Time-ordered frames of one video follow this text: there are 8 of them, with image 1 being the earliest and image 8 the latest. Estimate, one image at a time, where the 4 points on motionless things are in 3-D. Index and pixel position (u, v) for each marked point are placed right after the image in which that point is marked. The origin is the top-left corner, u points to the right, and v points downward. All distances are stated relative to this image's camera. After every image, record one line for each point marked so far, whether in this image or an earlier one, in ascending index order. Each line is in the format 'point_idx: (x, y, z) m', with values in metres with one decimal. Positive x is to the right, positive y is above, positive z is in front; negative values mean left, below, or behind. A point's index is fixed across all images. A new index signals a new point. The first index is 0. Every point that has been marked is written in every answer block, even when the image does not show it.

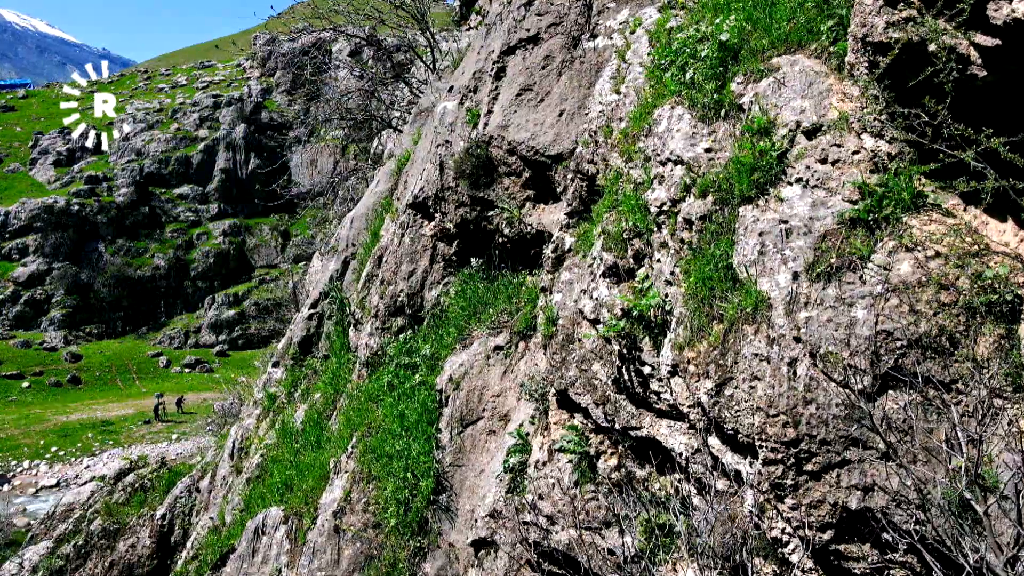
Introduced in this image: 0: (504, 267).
0: (-0.1, +0.2, +8.2) m
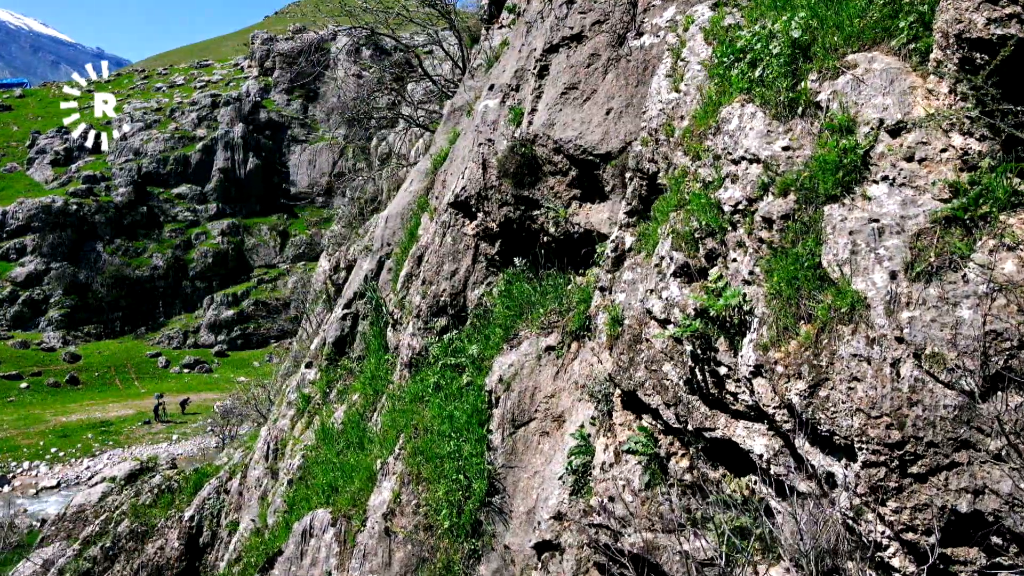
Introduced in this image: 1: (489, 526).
0: (+0.4, +0.2, +8.2) m
1: (-0.2, -2.1, +6.7) m
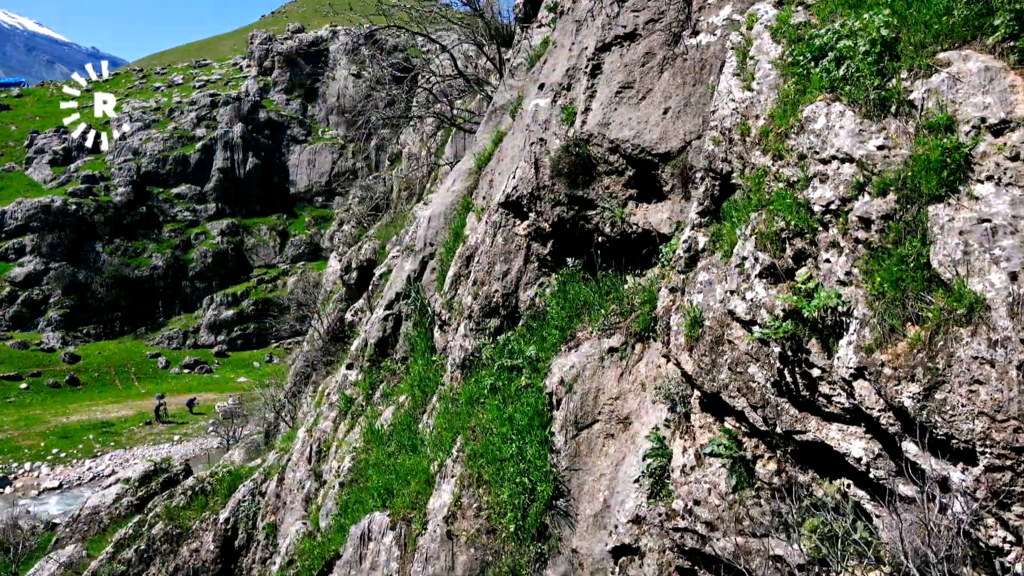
0: (+1.0, +0.2, +8.1) m
1: (+0.4, -2.1, +6.7) m
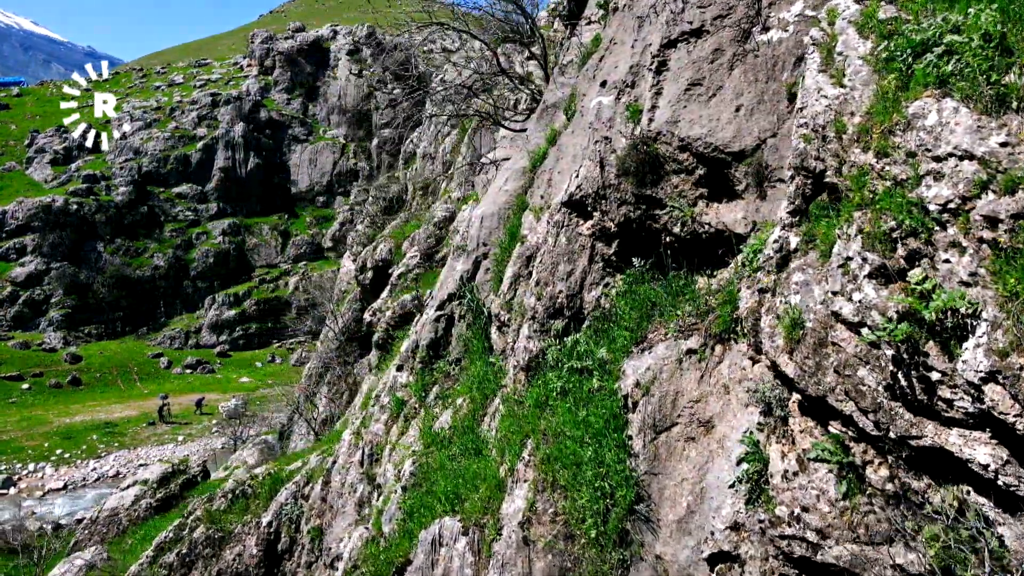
0: (+1.7, +0.2, +8.0) m
1: (+1.1, -2.2, +6.5) m
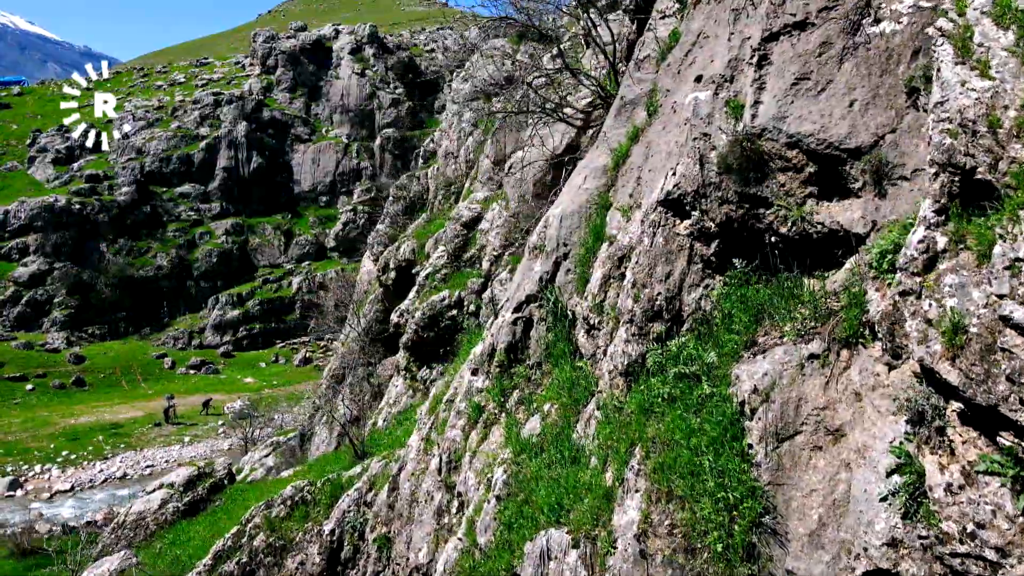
0: (+2.8, +0.2, +7.7) m
1: (+2.2, -2.2, +6.2) m
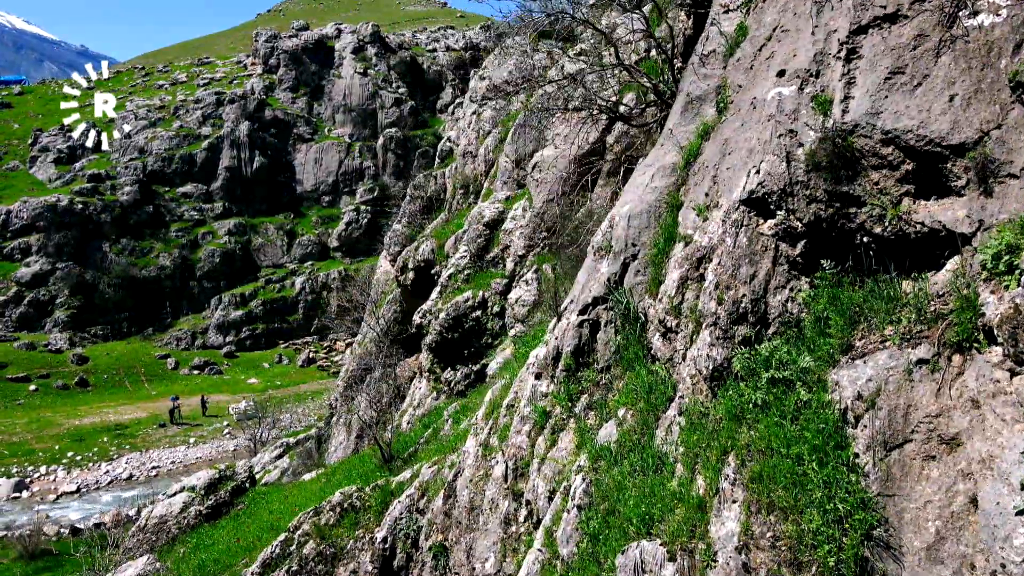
0: (+3.6, +0.2, +7.4) m
1: (+3.0, -2.2, +5.9) m
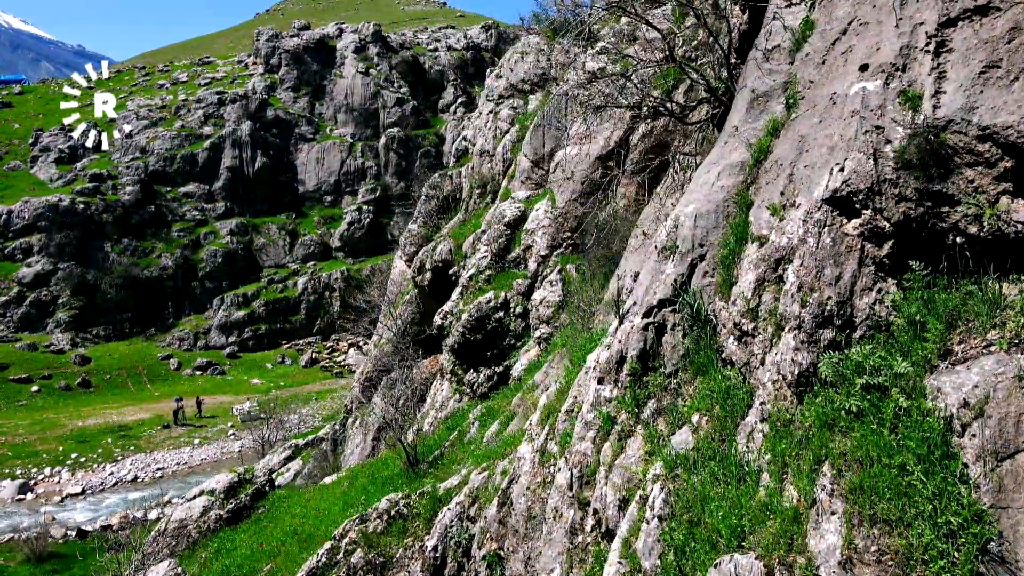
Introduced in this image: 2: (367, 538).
0: (+4.4, +0.2, +7.1) m
1: (+3.8, -2.2, +5.7) m
2: (-2.4, -3.8, +11.6) m
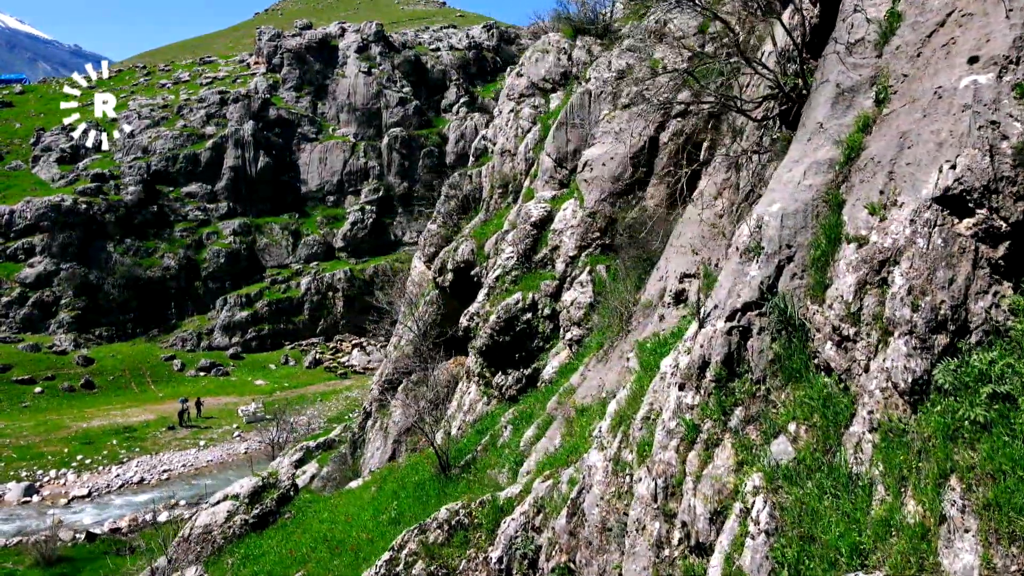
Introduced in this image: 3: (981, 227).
0: (+5.3, +0.1, +6.7) m
1: (+4.7, -2.2, +5.3) m
2: (-1.4, -3.9, +11.2) m
3: (+4.5, +0.6, +7.2) m
